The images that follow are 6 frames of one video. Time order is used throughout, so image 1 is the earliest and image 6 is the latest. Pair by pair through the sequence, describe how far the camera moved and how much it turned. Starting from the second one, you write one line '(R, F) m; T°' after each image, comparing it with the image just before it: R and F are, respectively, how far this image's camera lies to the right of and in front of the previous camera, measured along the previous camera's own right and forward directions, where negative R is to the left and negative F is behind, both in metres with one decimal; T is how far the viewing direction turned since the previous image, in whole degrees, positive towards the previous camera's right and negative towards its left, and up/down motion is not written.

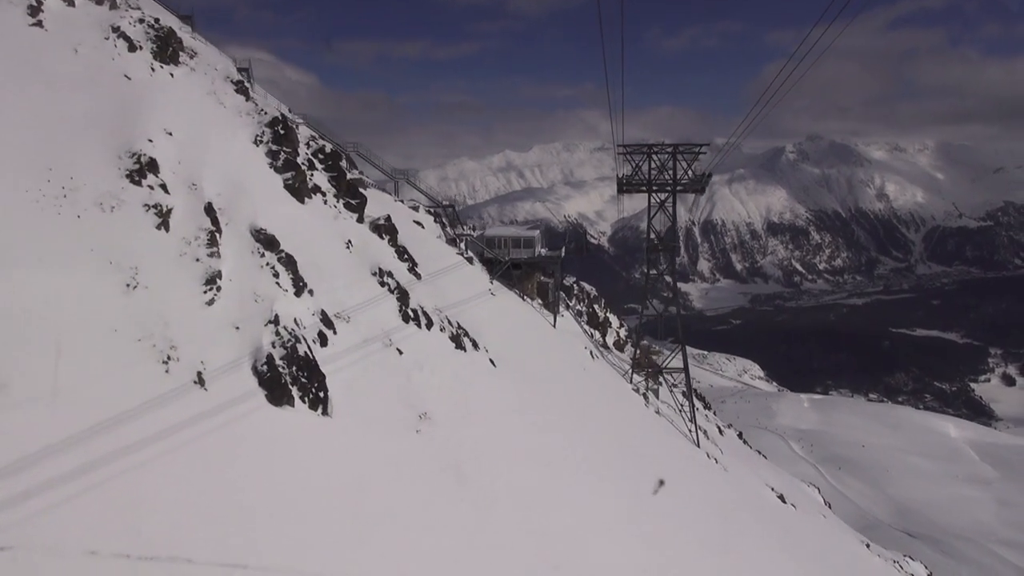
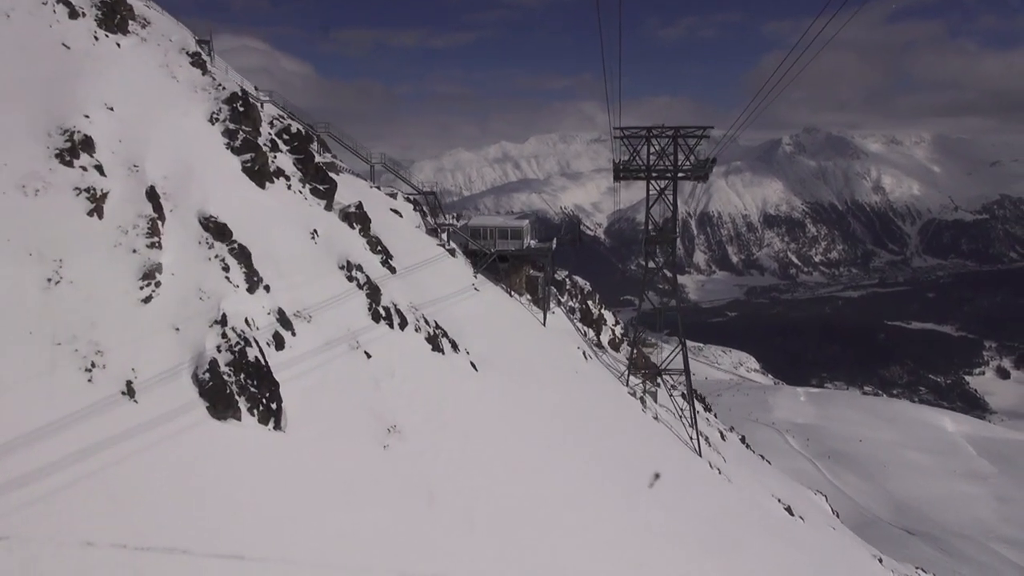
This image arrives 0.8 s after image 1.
(+0.4, +3.4) m; 0°
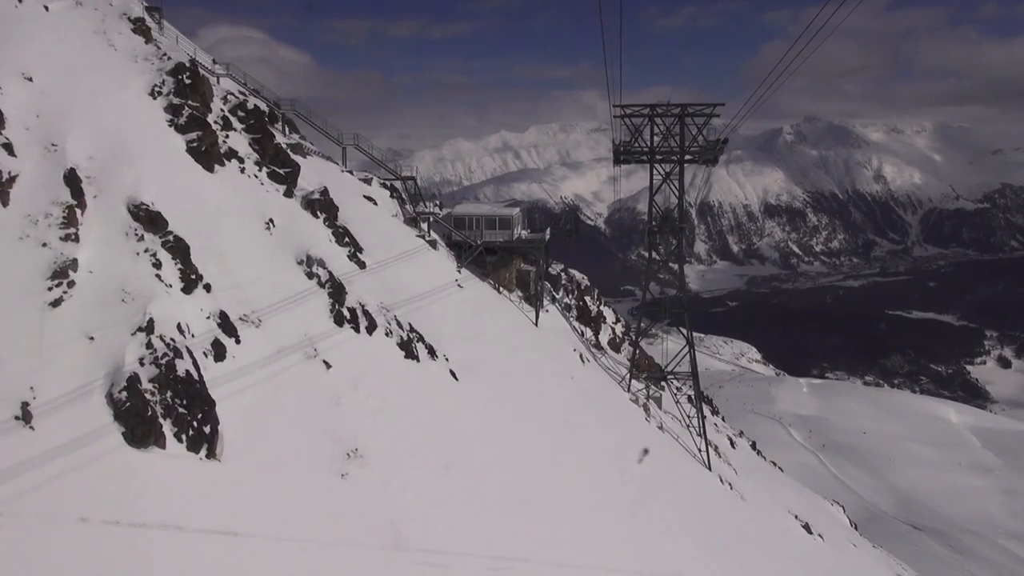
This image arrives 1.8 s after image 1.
(+0.5, +3.9) m; 0°
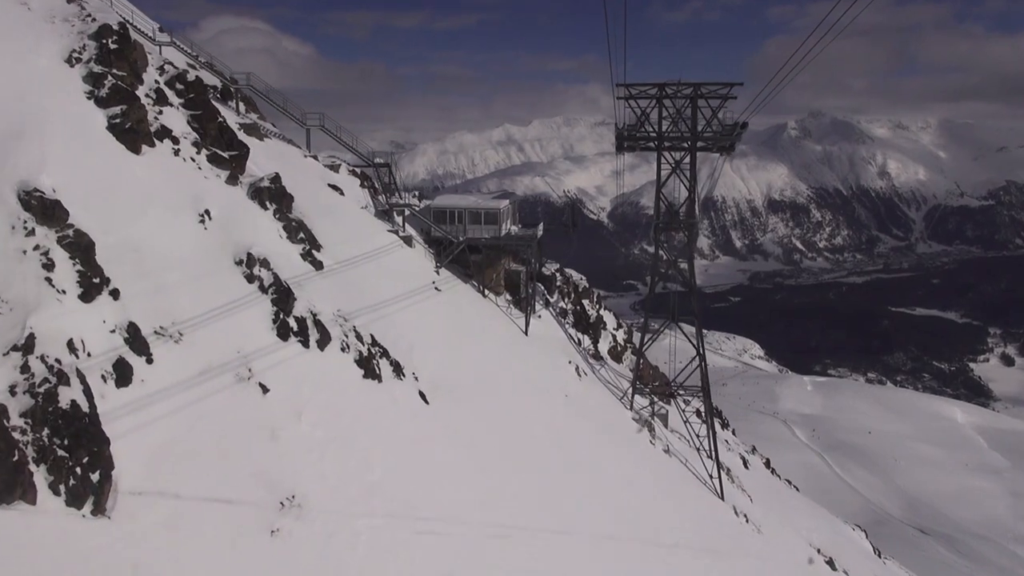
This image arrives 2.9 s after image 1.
(+0.5, +4.3) m; 0°
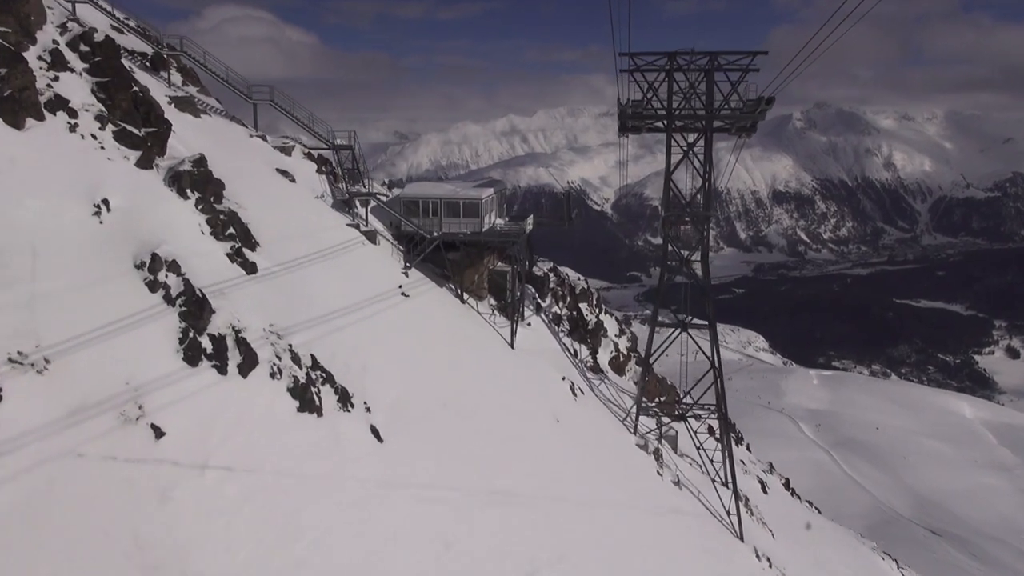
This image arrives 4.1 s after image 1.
(+0.6, +4.5) m; 0°
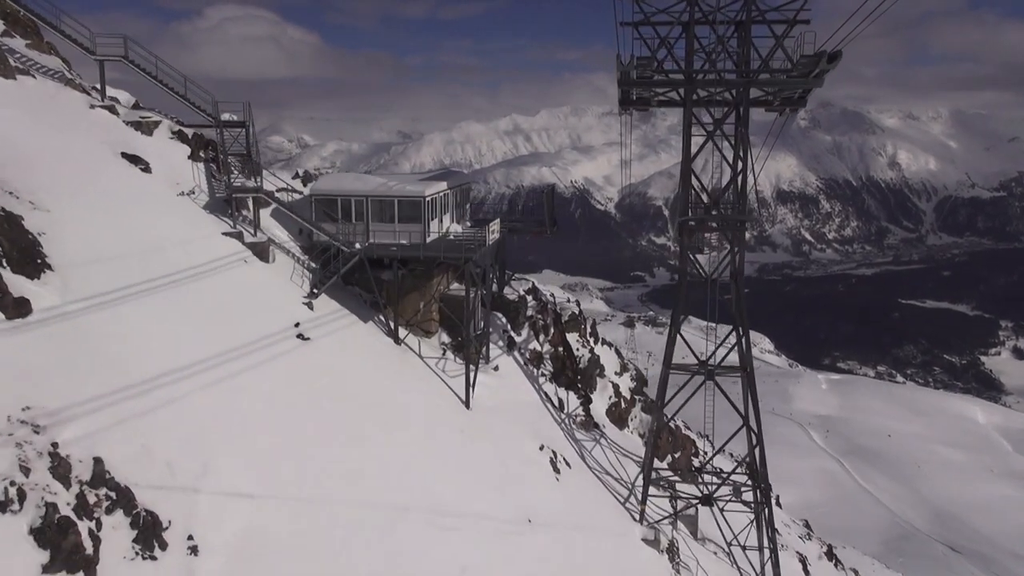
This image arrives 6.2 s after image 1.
(+1.0, +7.5) m; 0°
